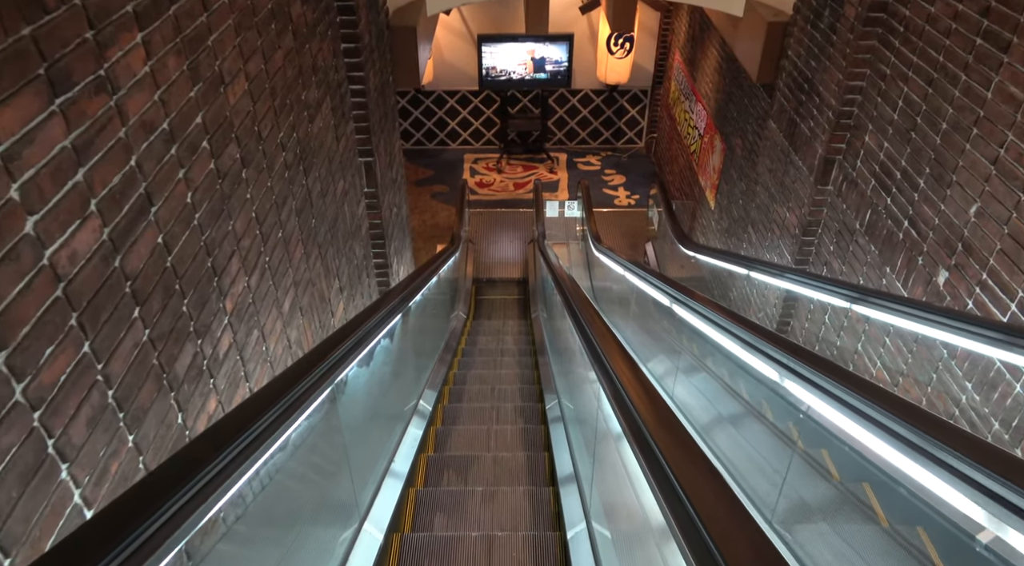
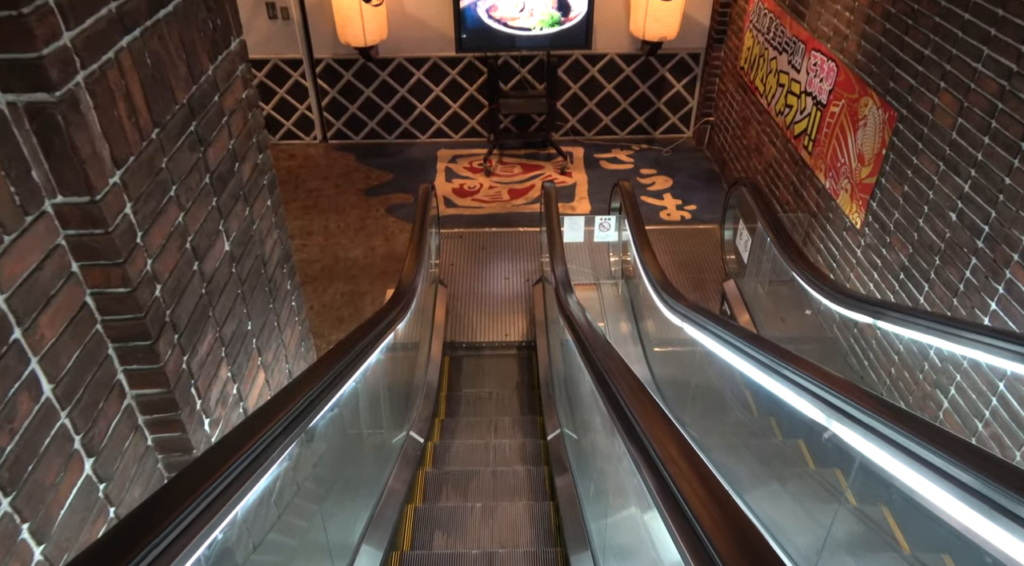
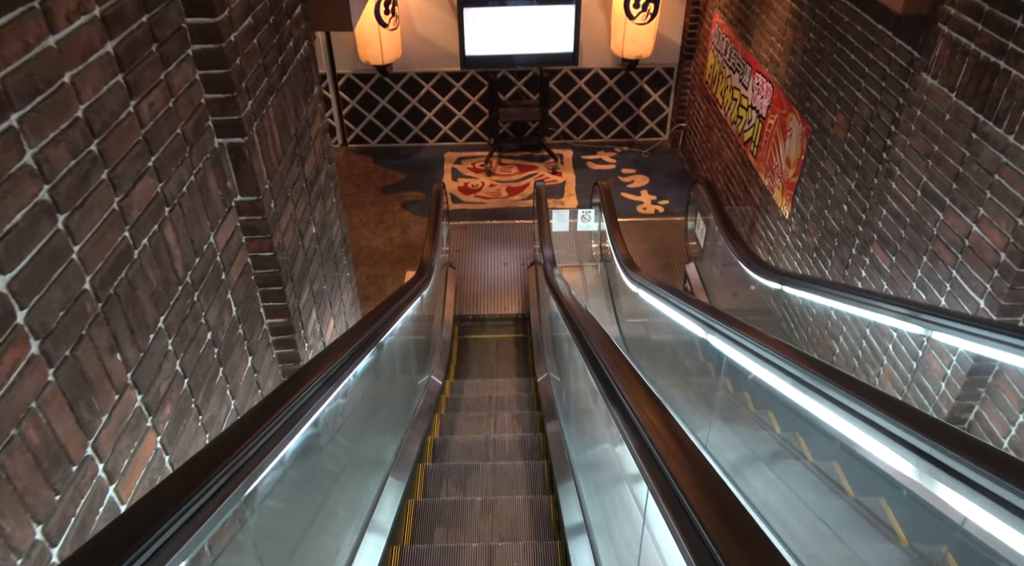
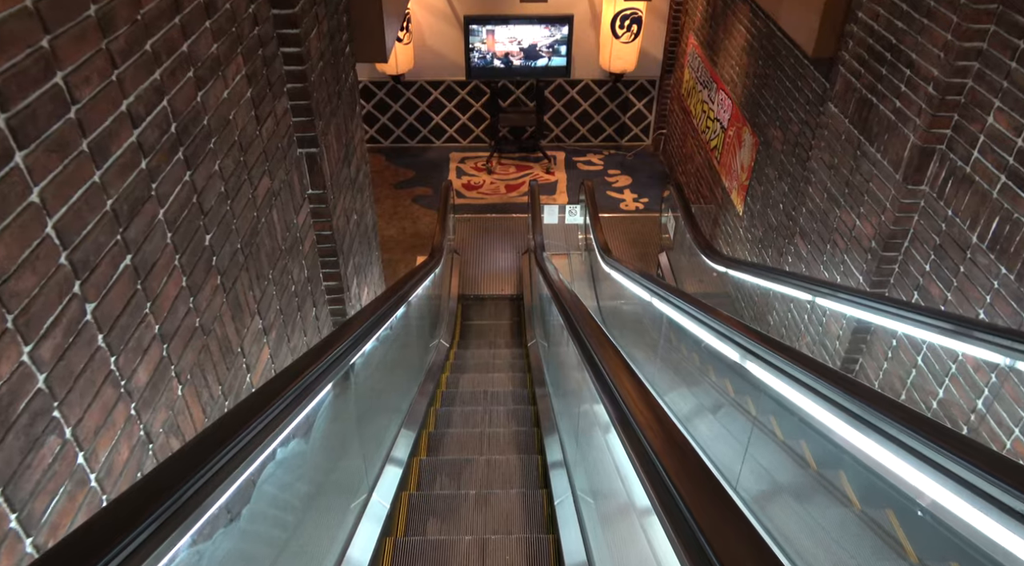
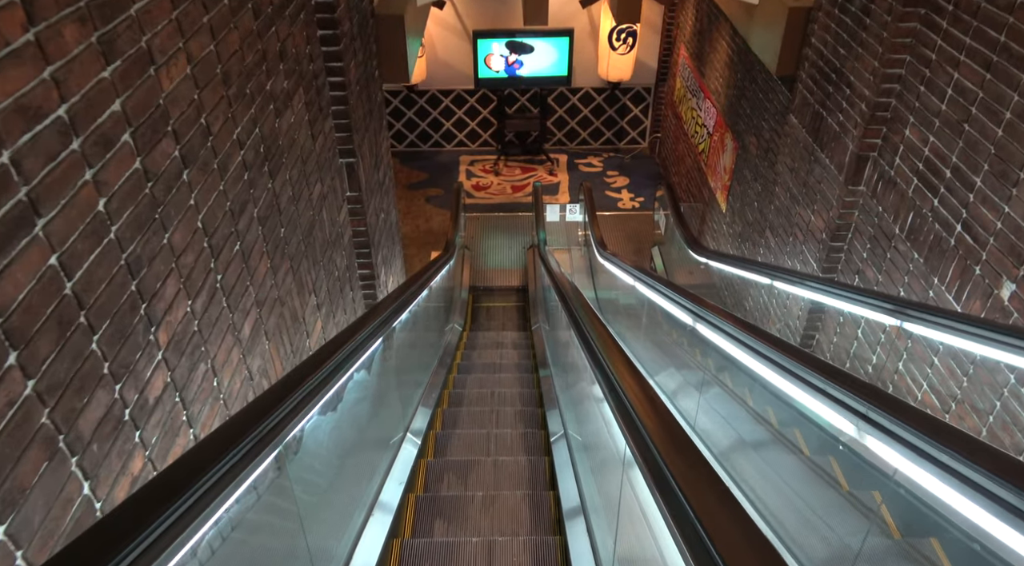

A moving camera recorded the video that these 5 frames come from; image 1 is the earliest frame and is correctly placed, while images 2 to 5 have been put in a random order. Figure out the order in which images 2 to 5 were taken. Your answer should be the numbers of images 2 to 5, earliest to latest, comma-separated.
5, 4, 3, 2
